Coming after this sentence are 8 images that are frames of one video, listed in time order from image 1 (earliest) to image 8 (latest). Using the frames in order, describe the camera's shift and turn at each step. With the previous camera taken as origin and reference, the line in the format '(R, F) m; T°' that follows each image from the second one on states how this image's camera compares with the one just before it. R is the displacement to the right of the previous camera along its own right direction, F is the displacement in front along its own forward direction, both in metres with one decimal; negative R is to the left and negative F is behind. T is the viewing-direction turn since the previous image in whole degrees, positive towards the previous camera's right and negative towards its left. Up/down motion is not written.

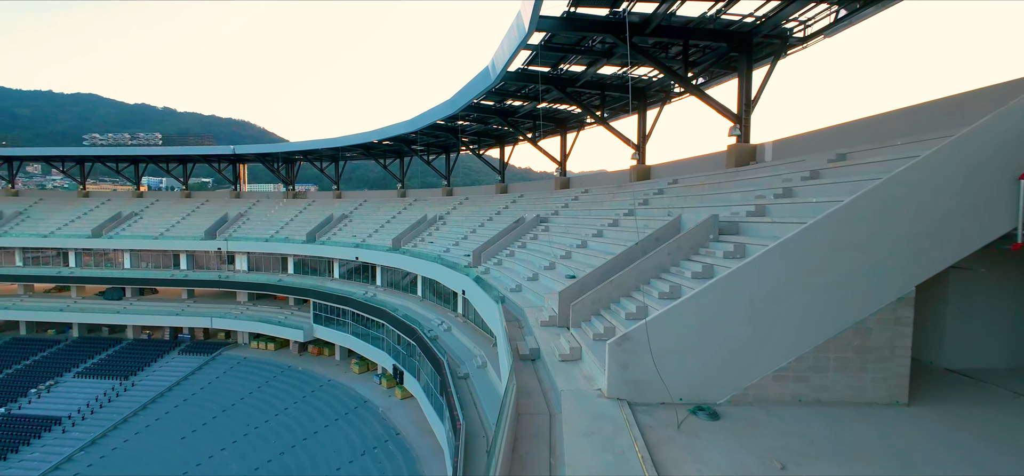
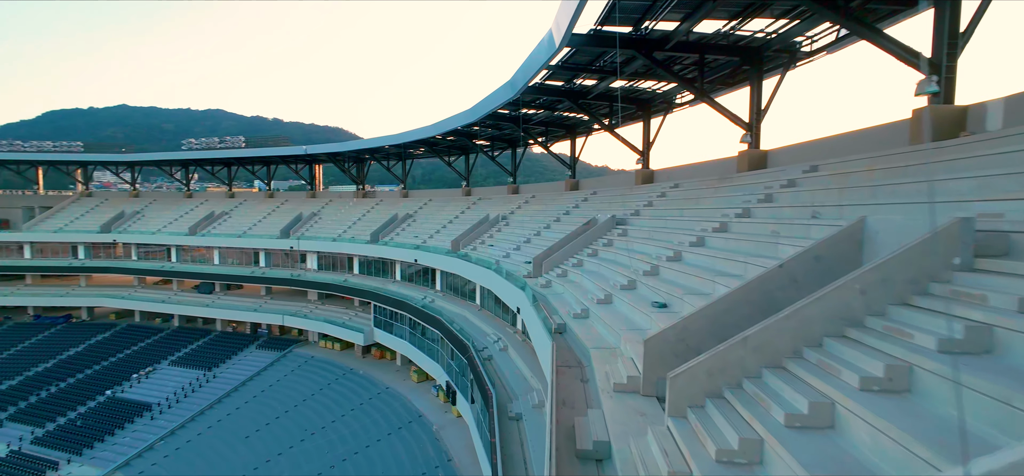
(+0.2, +2.2) m; -10°
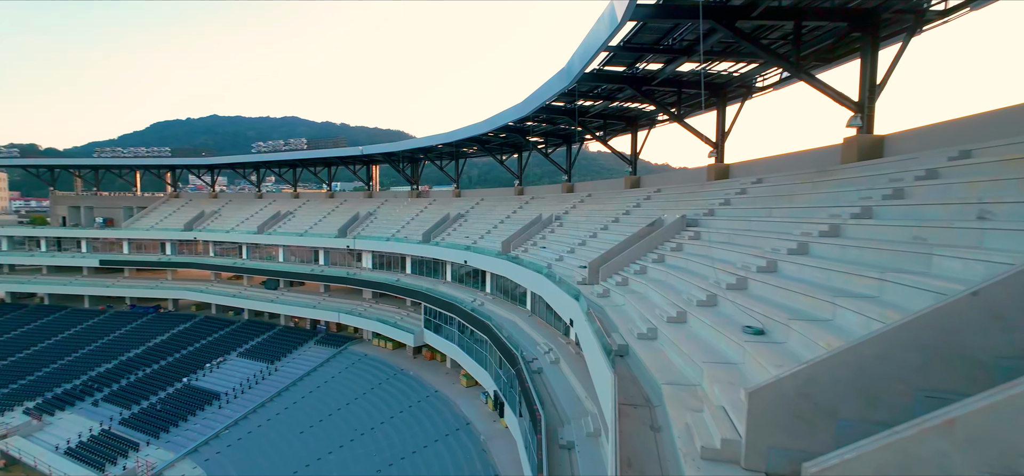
(0.0, +1.0) m; -7°
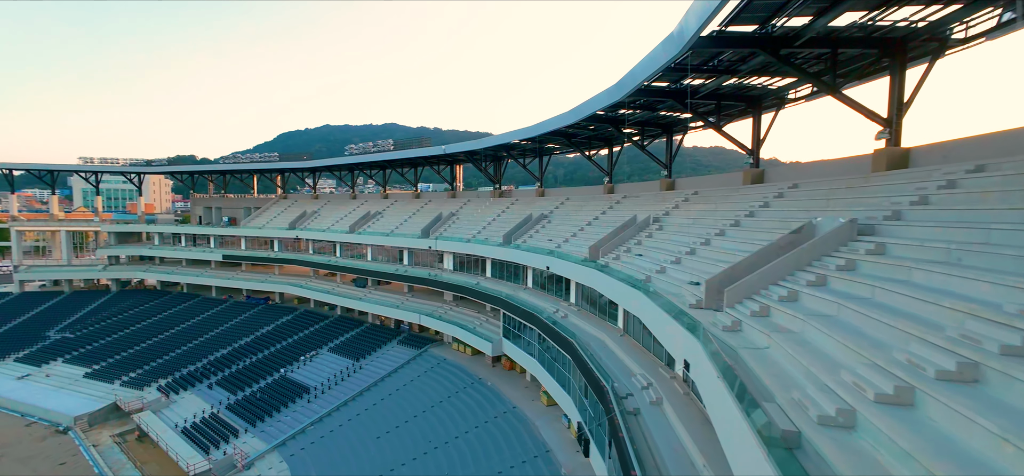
(-0.1, +1.8) m; -12°
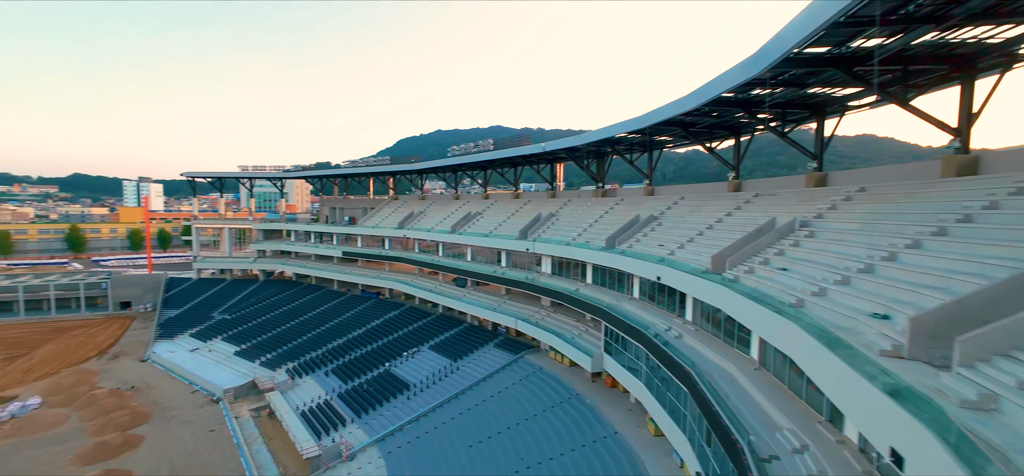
(0.0, +1.4) m; -14°
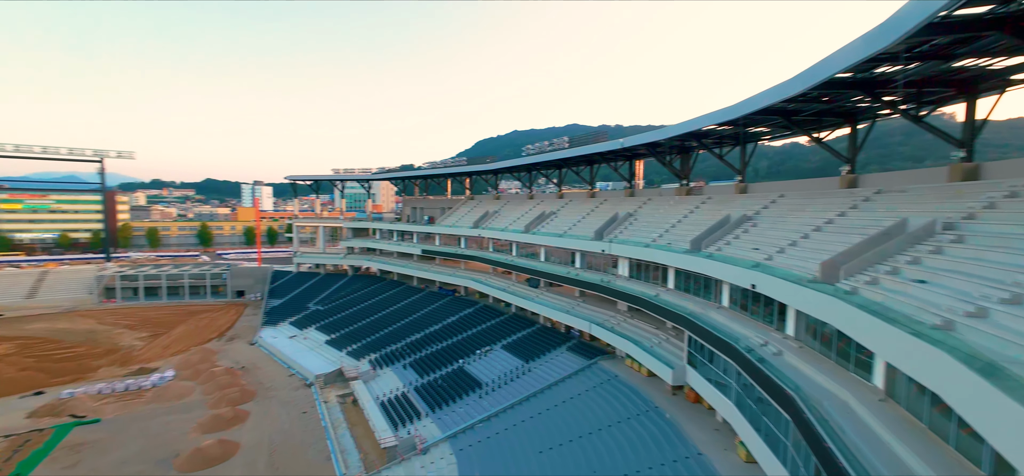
(0.0, +0.5) m; -10°
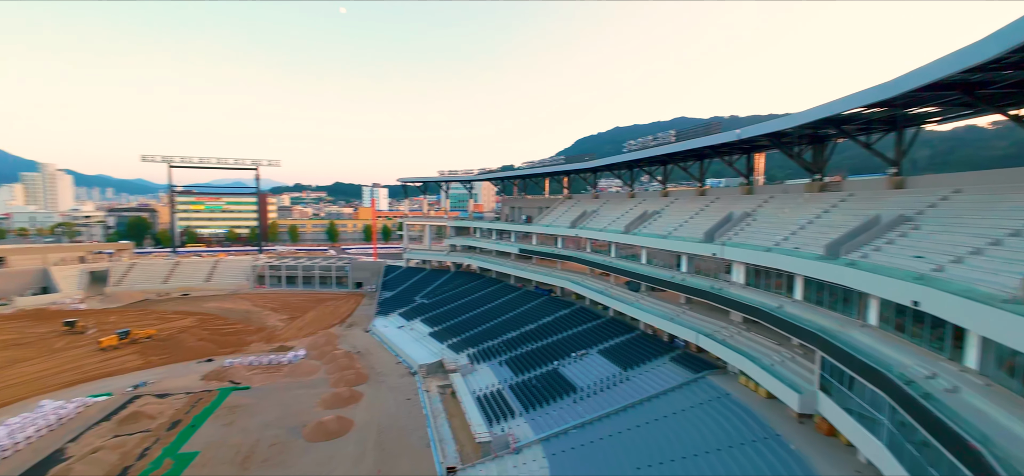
(0.0, +0.5) m; -13°
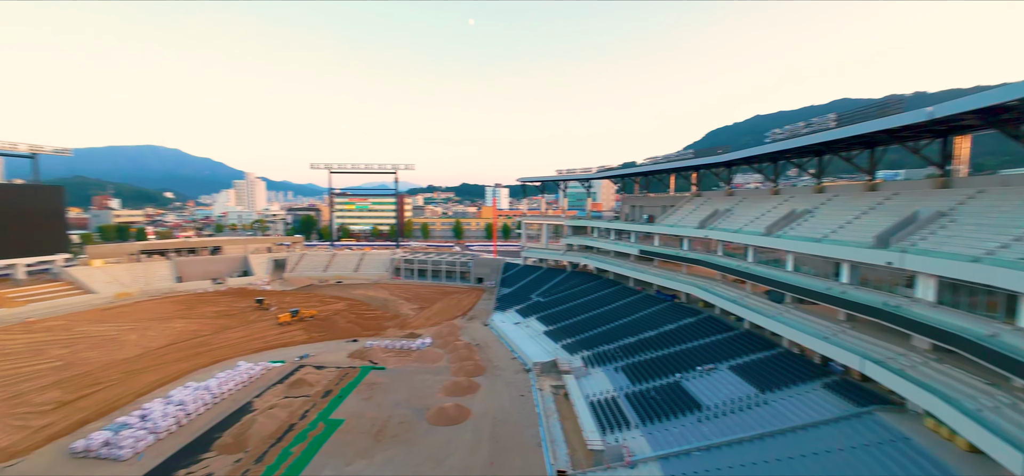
(+0.1, +0.5) m; -16°
